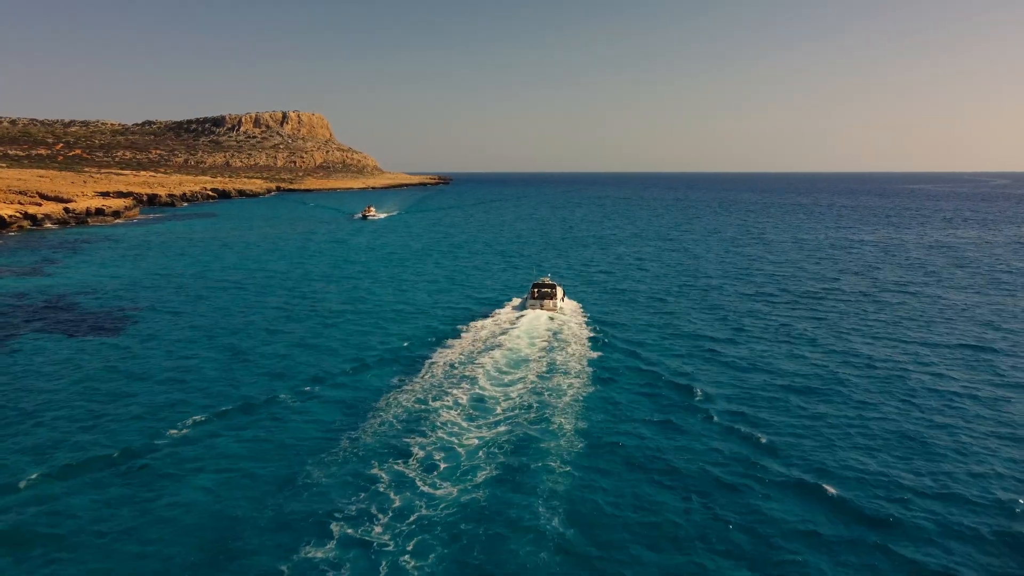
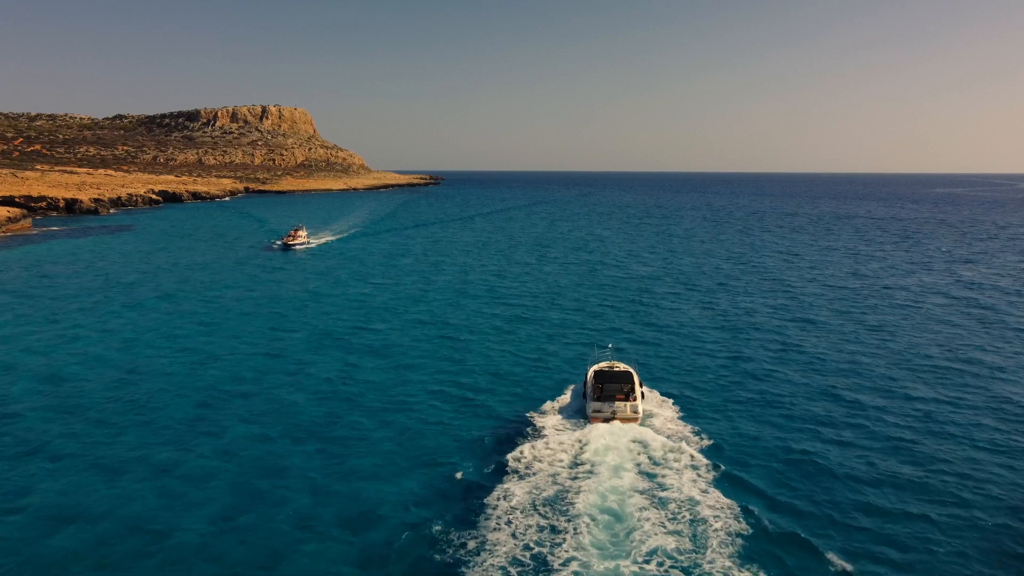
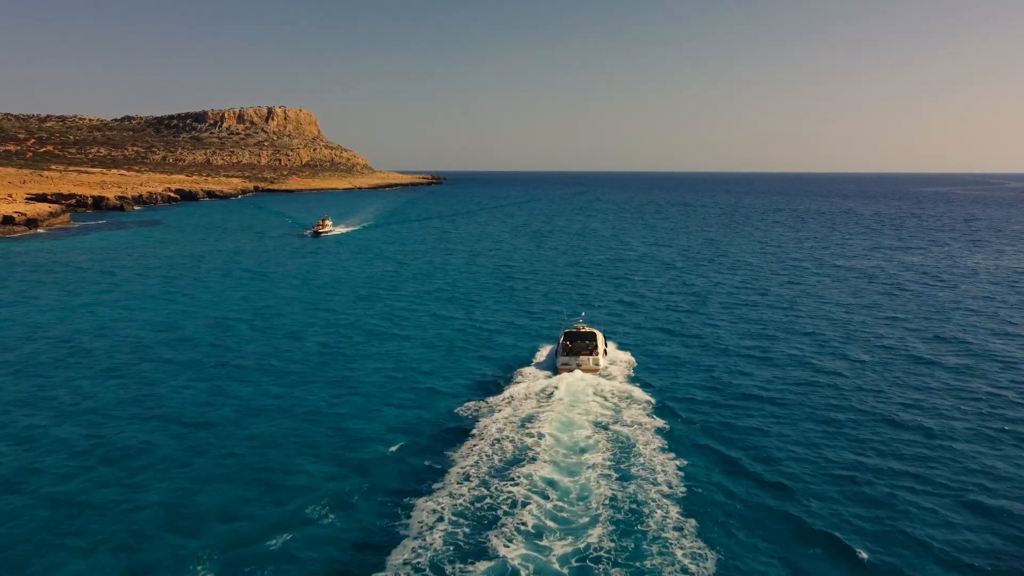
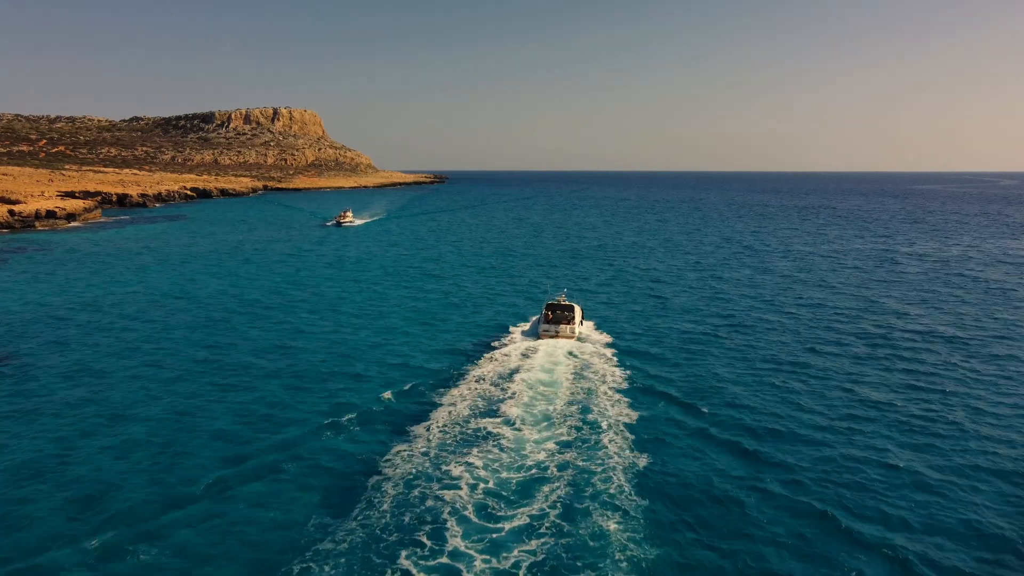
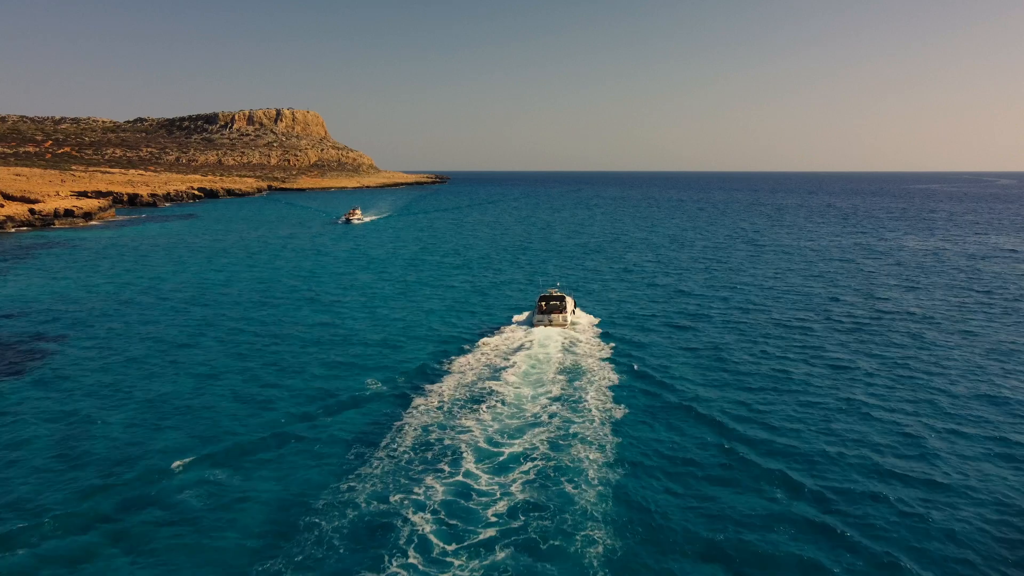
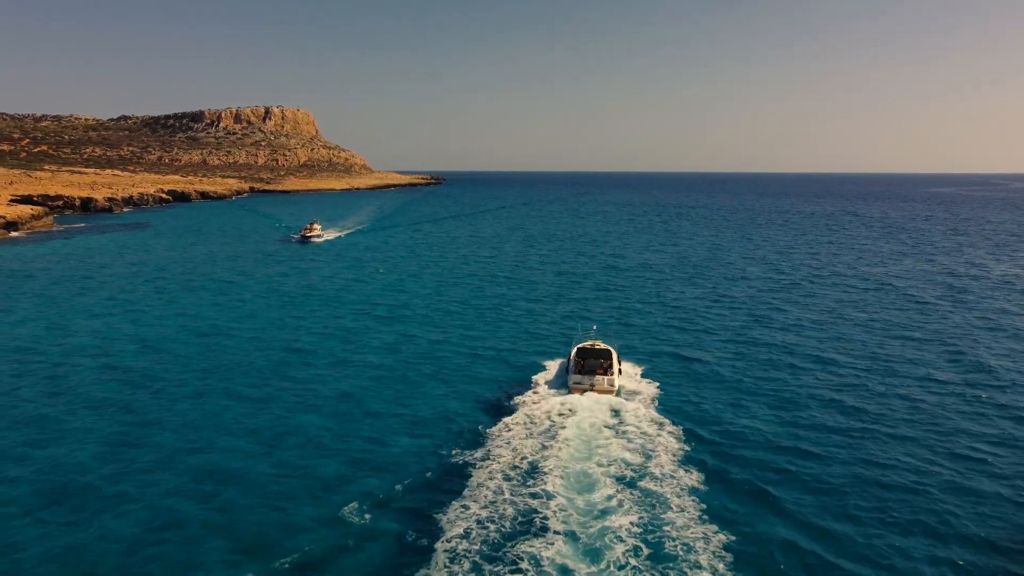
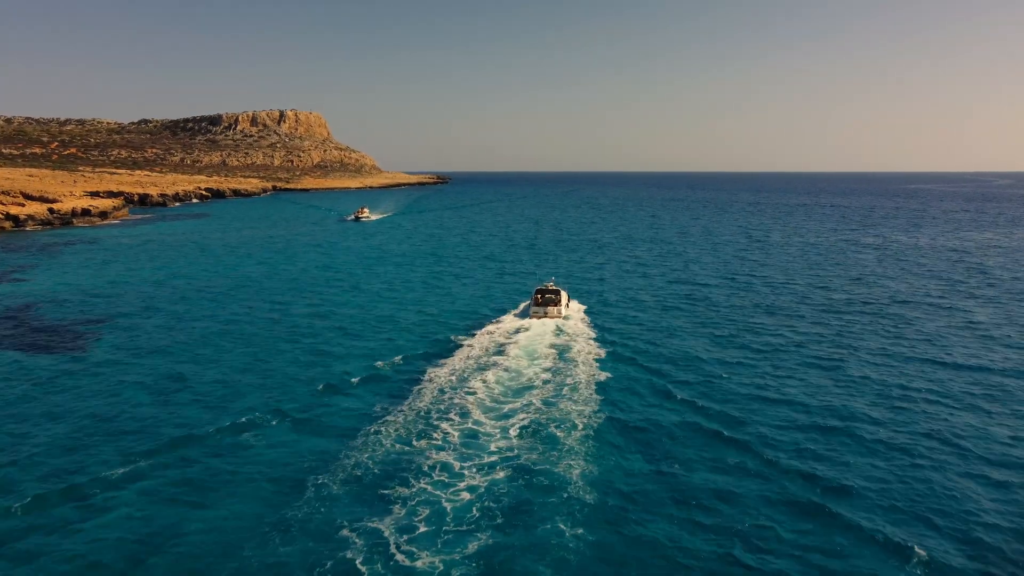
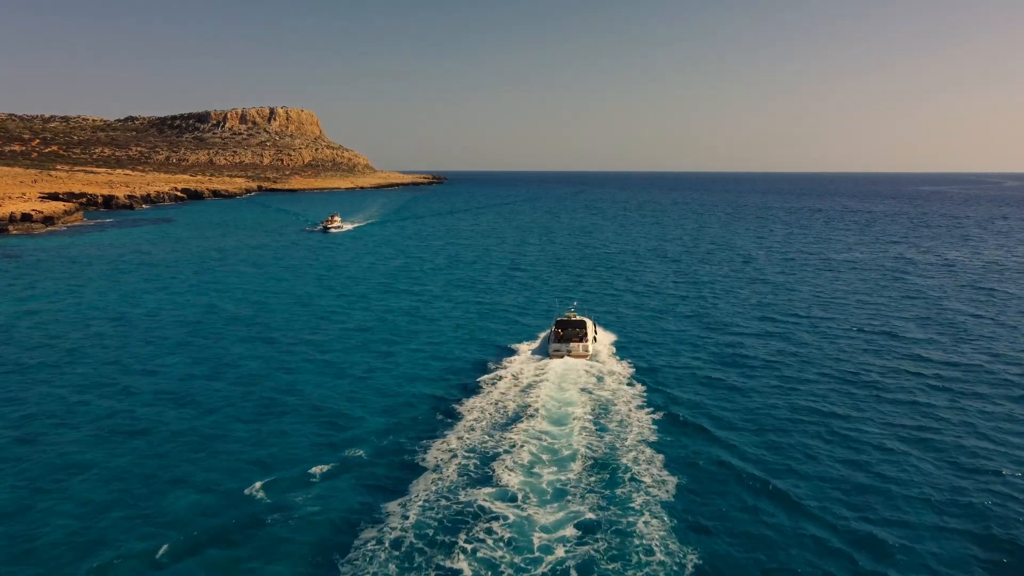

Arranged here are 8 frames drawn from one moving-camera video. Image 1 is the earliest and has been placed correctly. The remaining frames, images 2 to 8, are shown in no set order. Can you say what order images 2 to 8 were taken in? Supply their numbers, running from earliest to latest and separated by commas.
7, 5, 4, 8, 3, 6, 2
